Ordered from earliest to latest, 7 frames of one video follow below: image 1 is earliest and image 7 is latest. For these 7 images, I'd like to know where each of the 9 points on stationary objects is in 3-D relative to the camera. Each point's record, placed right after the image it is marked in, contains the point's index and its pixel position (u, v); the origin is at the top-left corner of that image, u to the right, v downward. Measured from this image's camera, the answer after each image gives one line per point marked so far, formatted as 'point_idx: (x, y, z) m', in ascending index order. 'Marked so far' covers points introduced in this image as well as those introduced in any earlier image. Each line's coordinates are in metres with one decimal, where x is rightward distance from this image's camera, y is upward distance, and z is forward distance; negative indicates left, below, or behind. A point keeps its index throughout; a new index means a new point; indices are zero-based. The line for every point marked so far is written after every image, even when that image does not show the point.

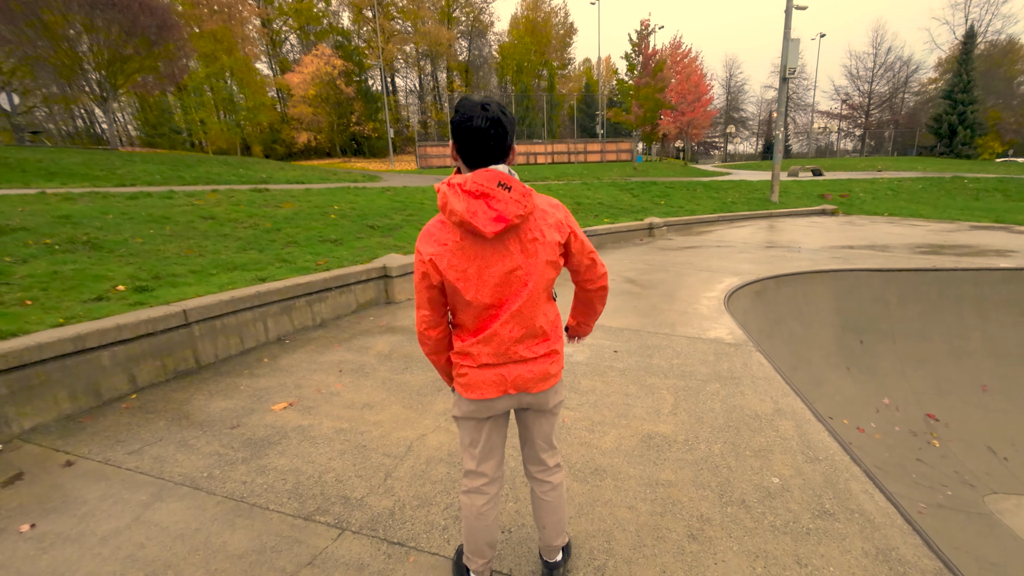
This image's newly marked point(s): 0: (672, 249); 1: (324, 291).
0: (+3.2, +0.8, +9.8) m
1: (-2.1, 0.0, +5.3) m
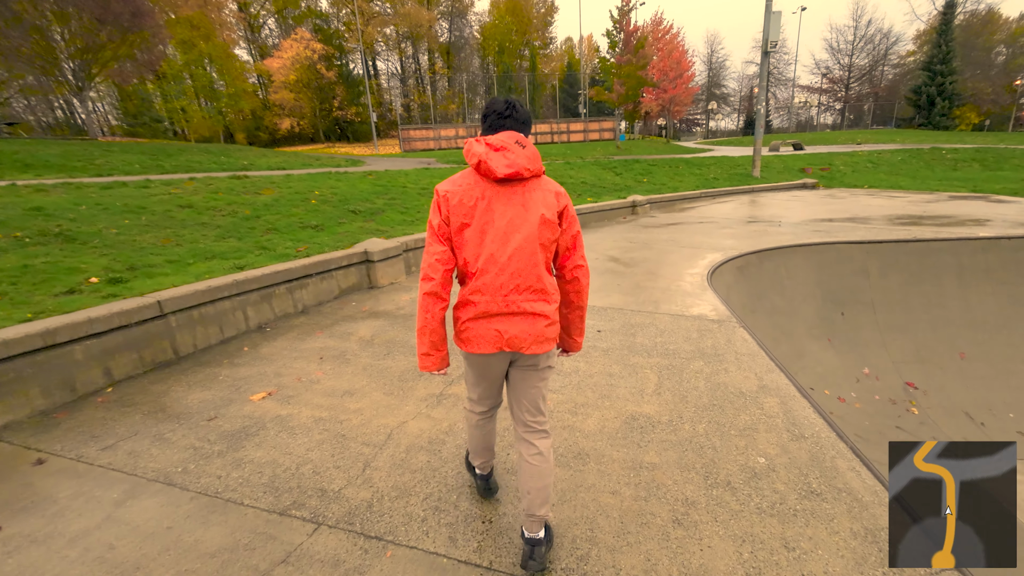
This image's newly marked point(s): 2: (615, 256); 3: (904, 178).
0: (+2.9, +1.2, +9.8) m
1: (-2.3, +0.1, +5.2) m
2: (+1.5, +0.5, +7.1) m
3: (+13.6, +3.8, +16.7) m
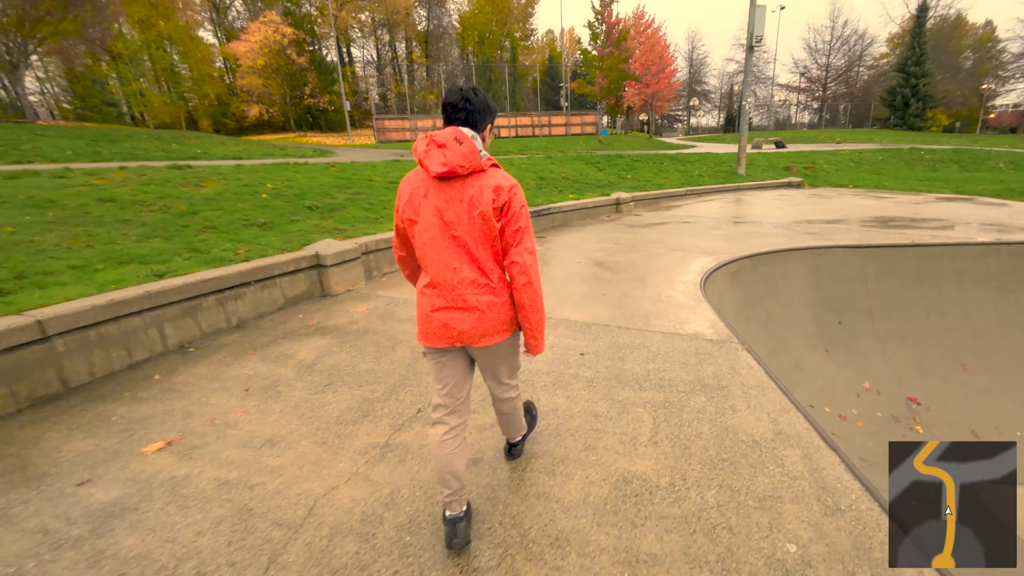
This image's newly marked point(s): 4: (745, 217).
0: (+2.5, +1.2, +9.2) m
1: (-2.5, 0.0, +4.5) m
2: (+1.2, +0.4, +6.6) m
3: (+12.8, +3.8, +16.5) m
4: (+4.8, +1.5, +9.9) m
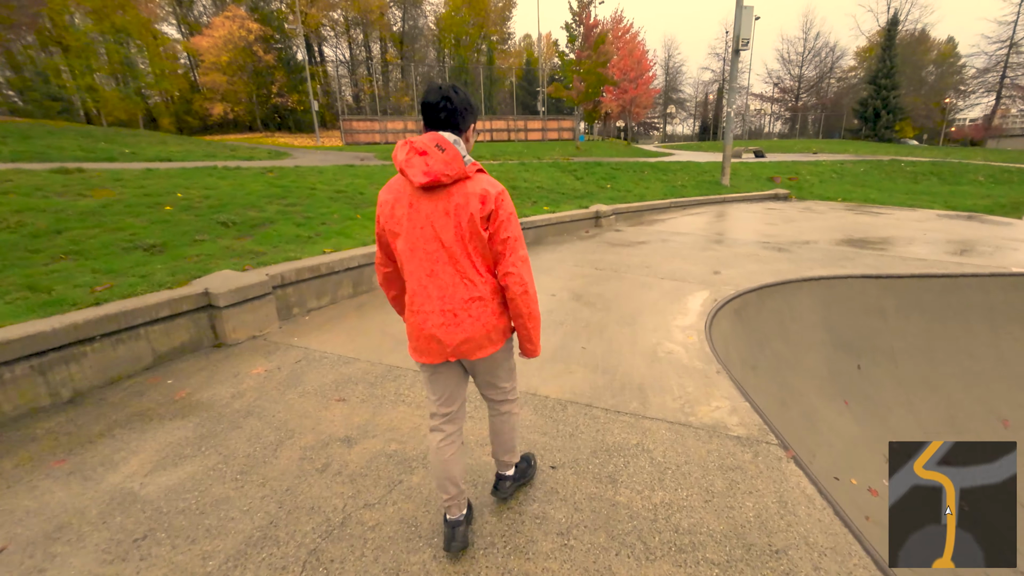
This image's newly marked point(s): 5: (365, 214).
0: (+1.9, +0.7, +8.2) m
1: (-2.9, -0.4, +3.2) m
2: (+0.7, 0.0, +5.4) m
3: (+11.9, +3.2, +16.0) m
4: (+4.2, +1.0, +9.0) m
5: (-2.3, +1.2, +7.5) m
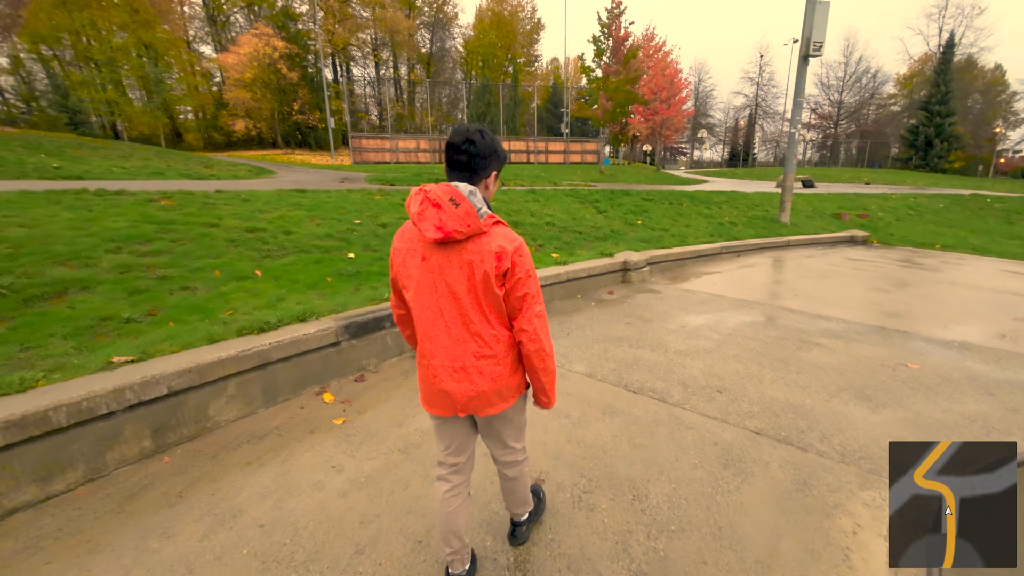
0: (+1.7, -0.4, +5.4) m
1: (-3.3, -1.1, +0.6) m
2: (+0.4, -1.0, +2.7) m
3: (+12.1, +1.4, +12.8) m
4: (+4.1, -0.2, +6.1) m
5: (-2.5, +0.2, +4.9) m
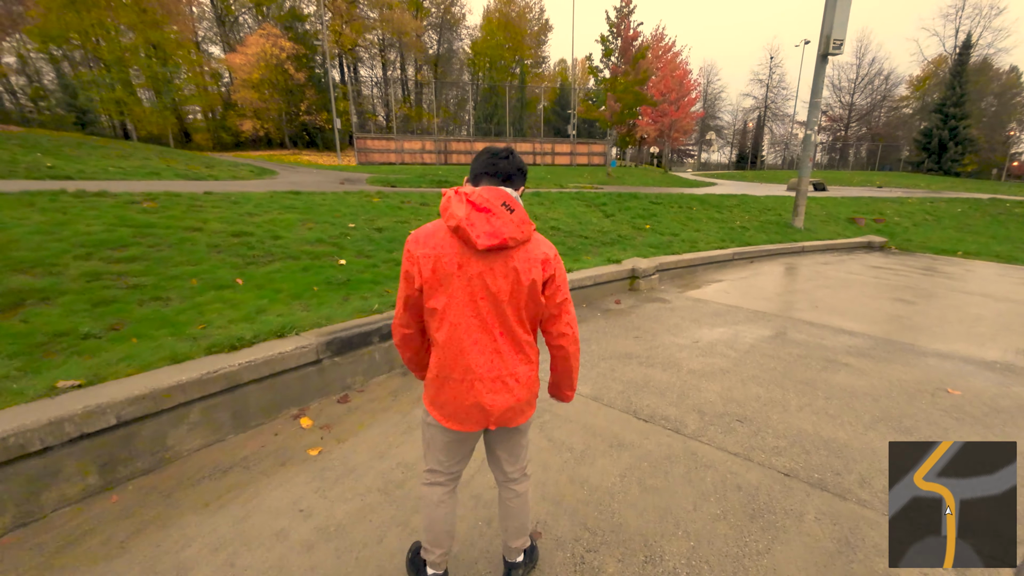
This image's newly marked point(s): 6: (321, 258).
0: (+1.7, -0.5, +5.0) m
1: (-3.4, -1.2, +0.2) m
2: (+0.4, -1.1, +2.3) m
3: (+12.2, +1.2, +12.3) m
4: (+4.1, -0.4, +5.7) m
5: (-2.5, +0.1, +4.6) m
6: (-2.1, +0.3, +5.3) m
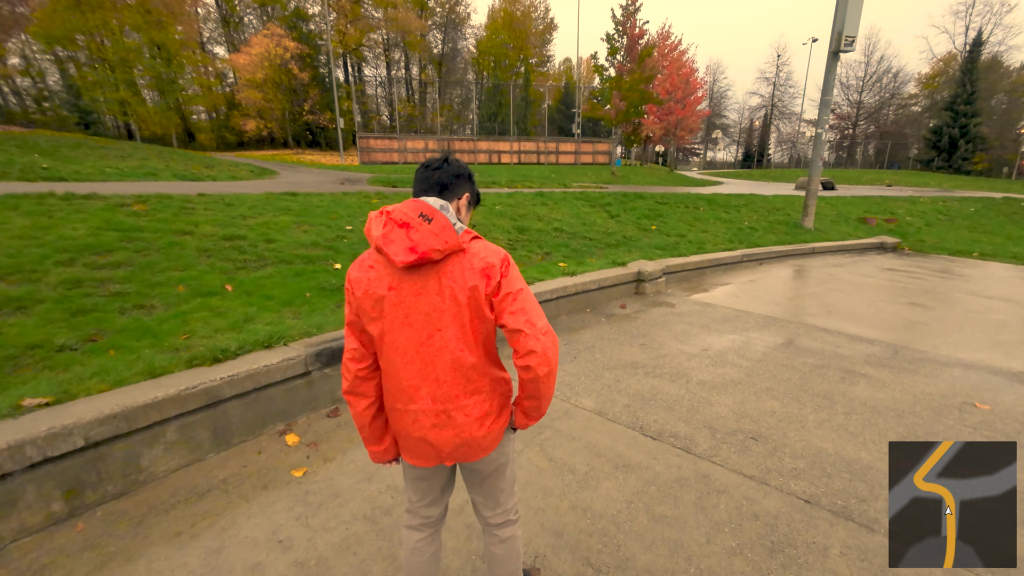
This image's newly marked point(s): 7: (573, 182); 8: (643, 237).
0: (+1.7, -0.6, +4.8) m
1: (-3.4, -1.3, +0.1) m
2: (+0.4, -1.2, +2.1) m
3: (+12.3, +1.2, +12.0) m
4: (+4.1, -0.4, +5.5) m
5: (-2.5, +0.1, +4.4) m
6: (-2.1, +0.3, +5.1) m
7: (+2.1, +3.6, +16.2) m
8: (+2.5, +0.9, +9.0) m
